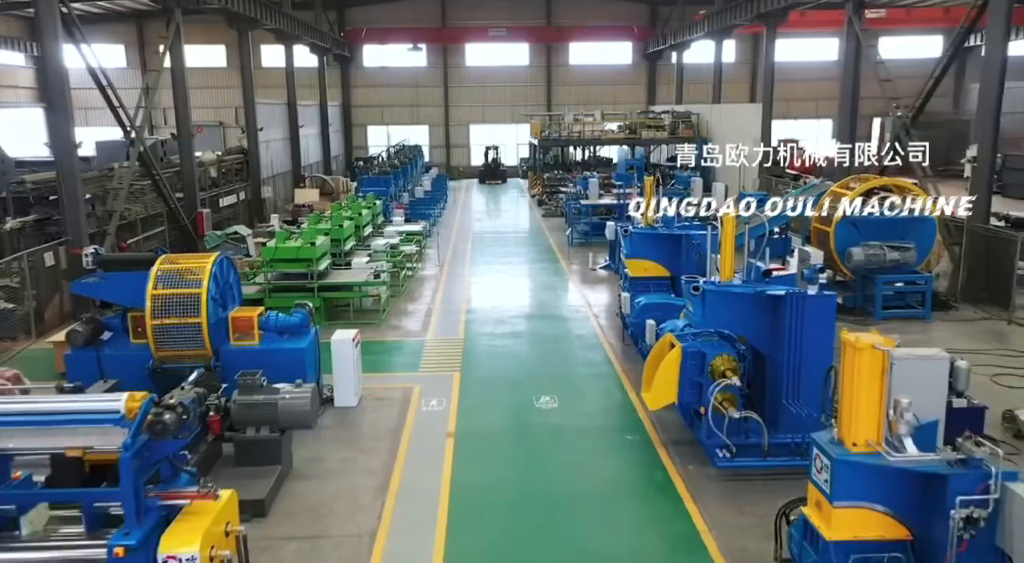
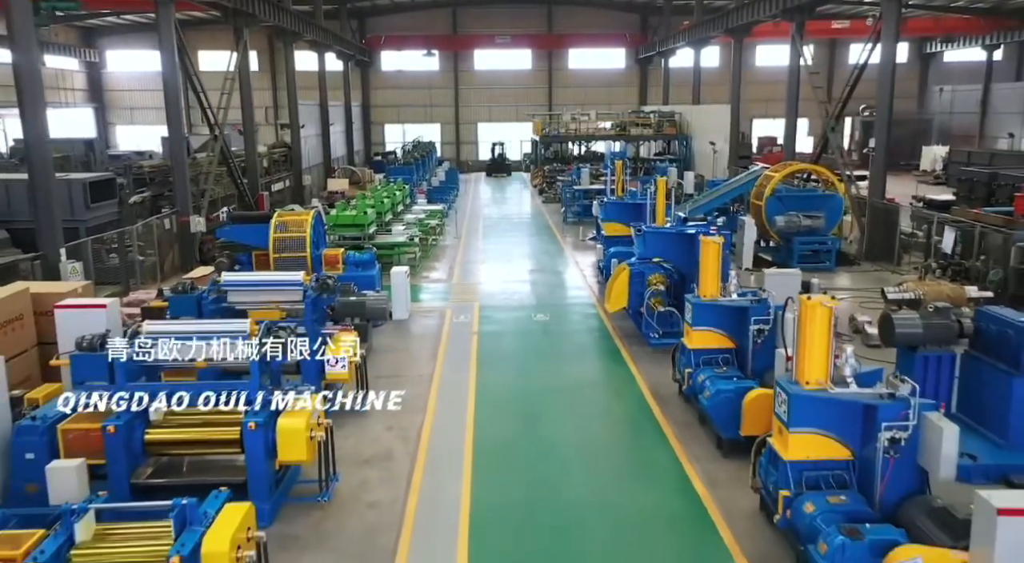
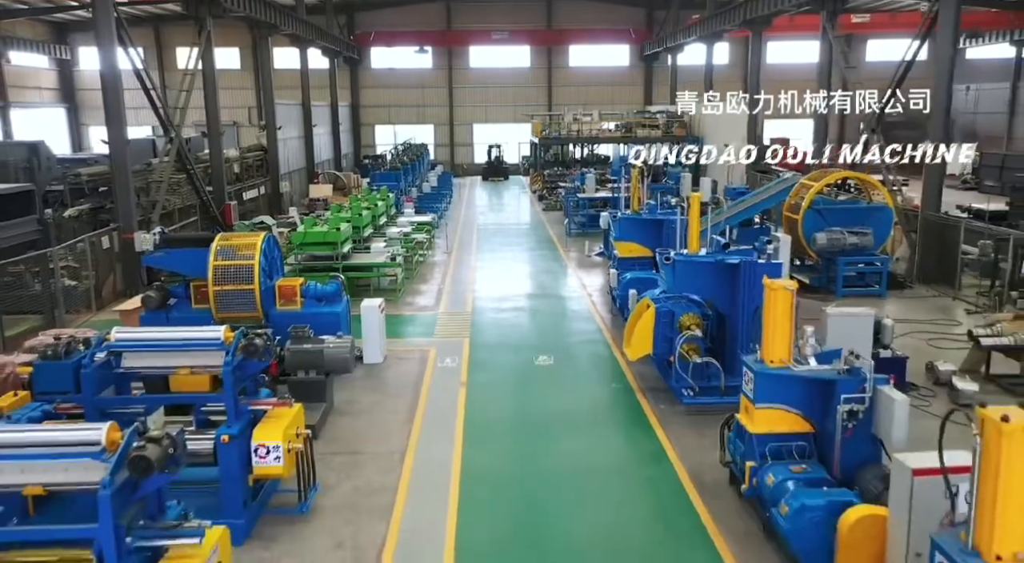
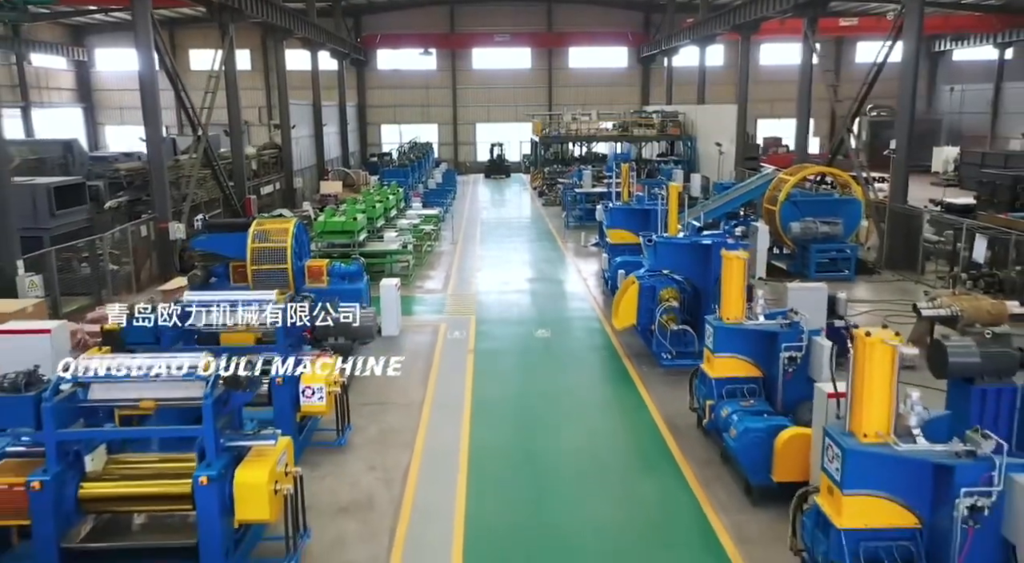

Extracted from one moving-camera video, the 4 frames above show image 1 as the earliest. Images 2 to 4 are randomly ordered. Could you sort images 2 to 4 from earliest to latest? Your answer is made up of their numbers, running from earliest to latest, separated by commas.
3, 4, 2
